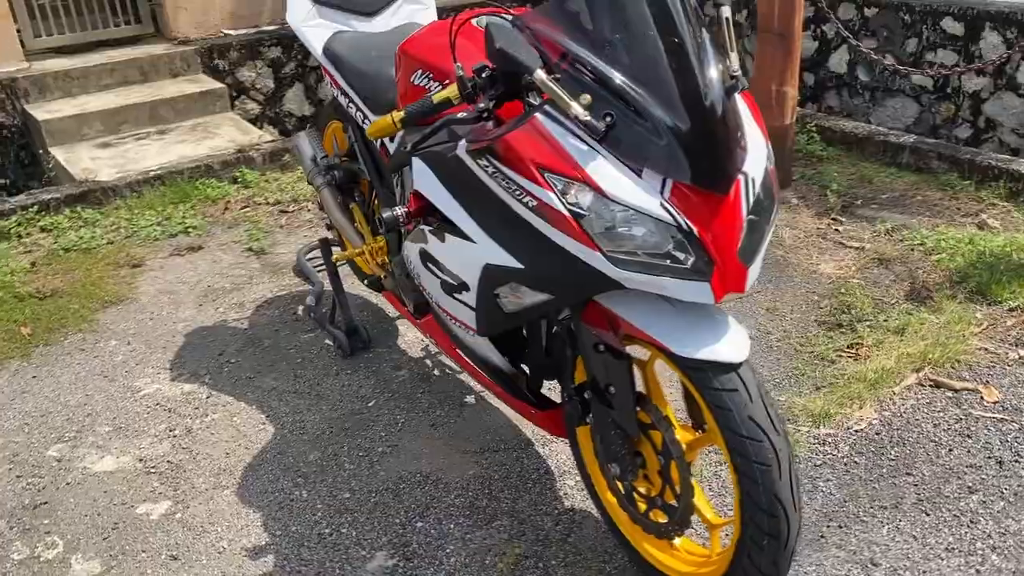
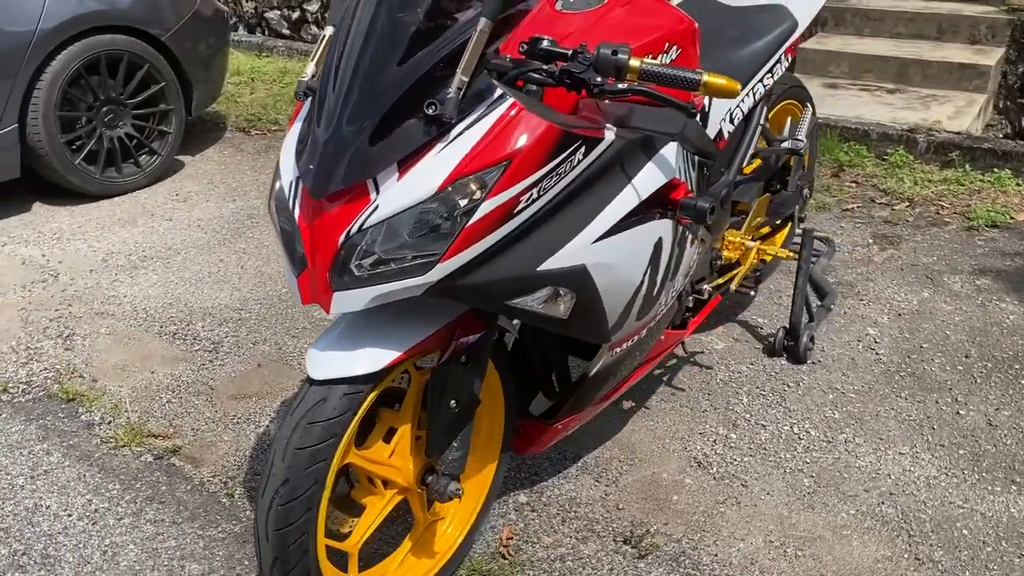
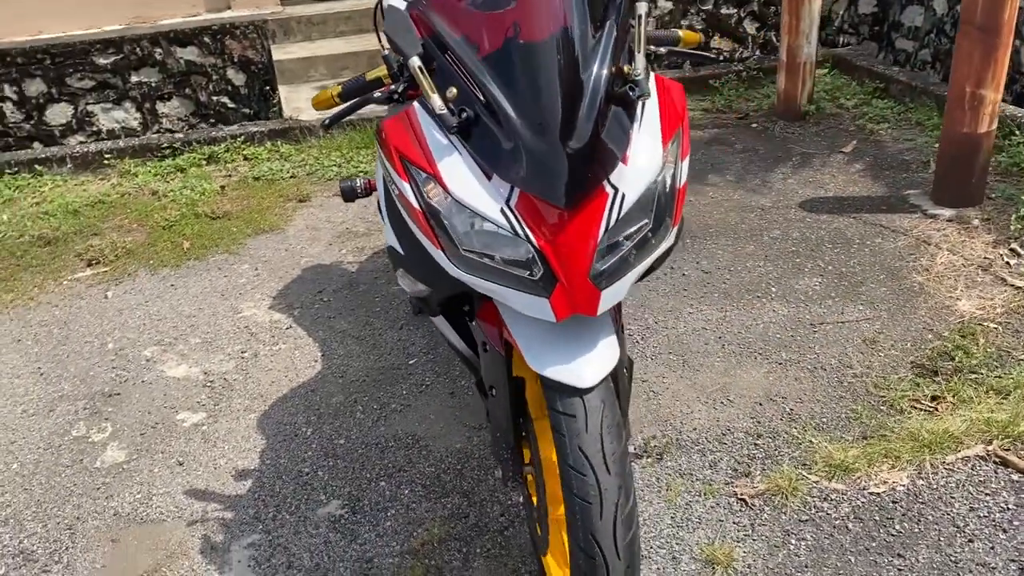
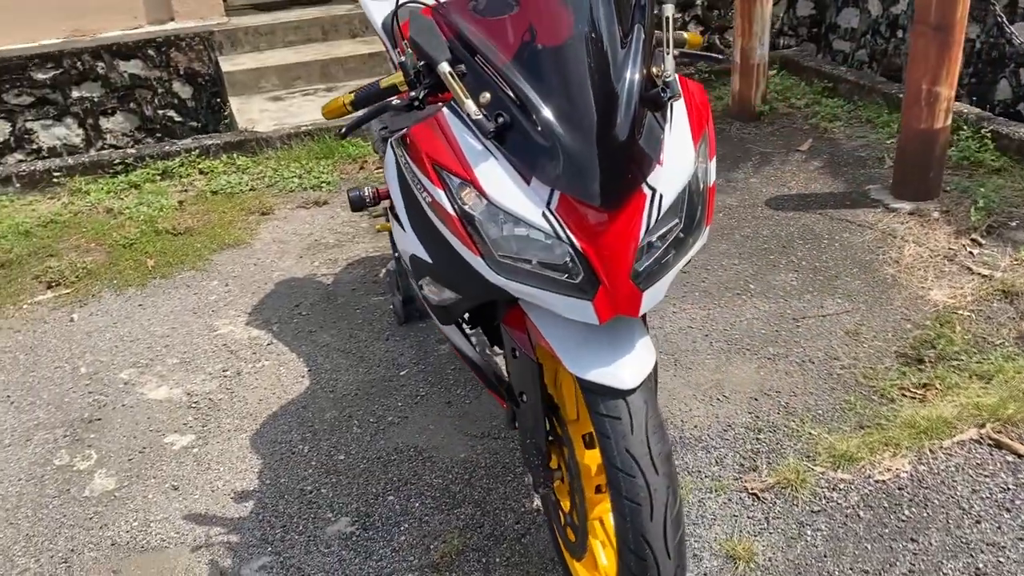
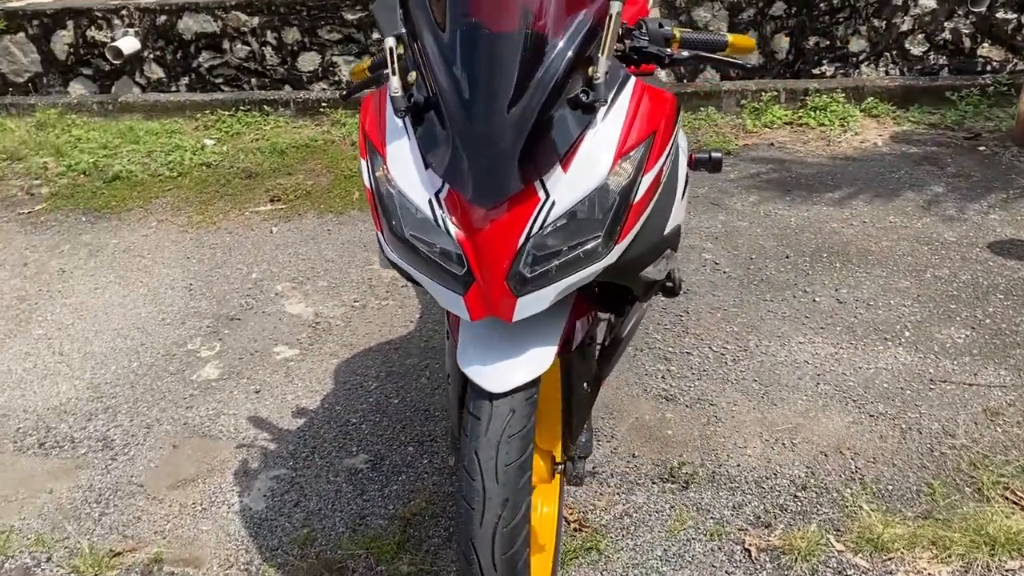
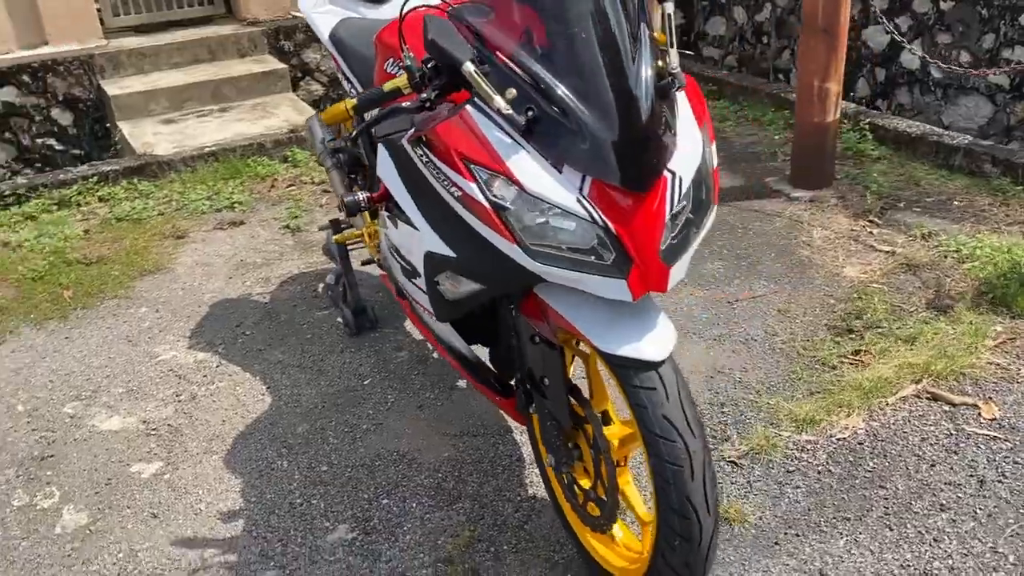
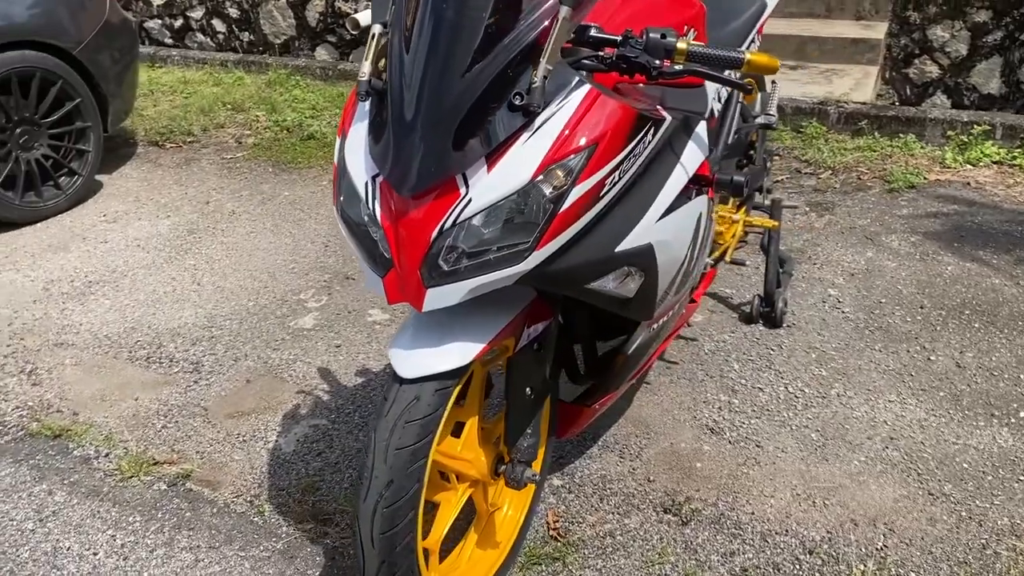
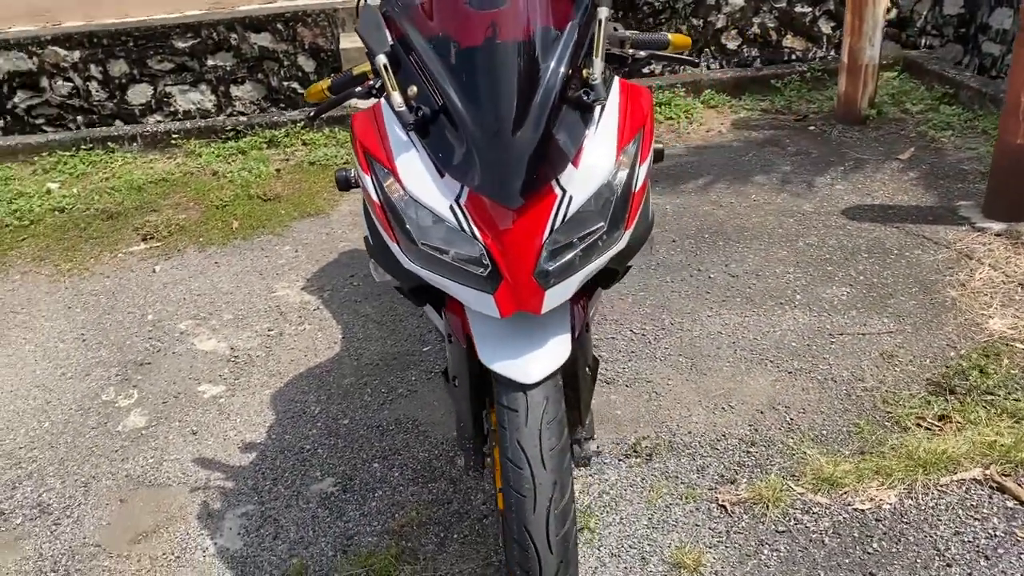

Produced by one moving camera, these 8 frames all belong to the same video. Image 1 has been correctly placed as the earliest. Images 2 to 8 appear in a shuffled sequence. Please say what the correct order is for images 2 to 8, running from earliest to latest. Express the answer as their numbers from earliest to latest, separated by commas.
6, 4, 3, 8, 5, 7, 2
